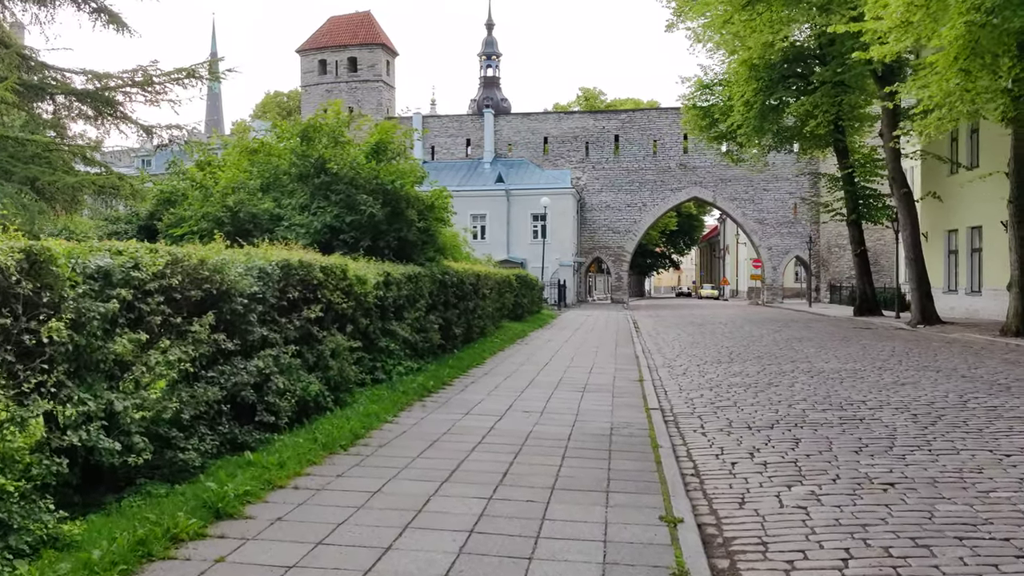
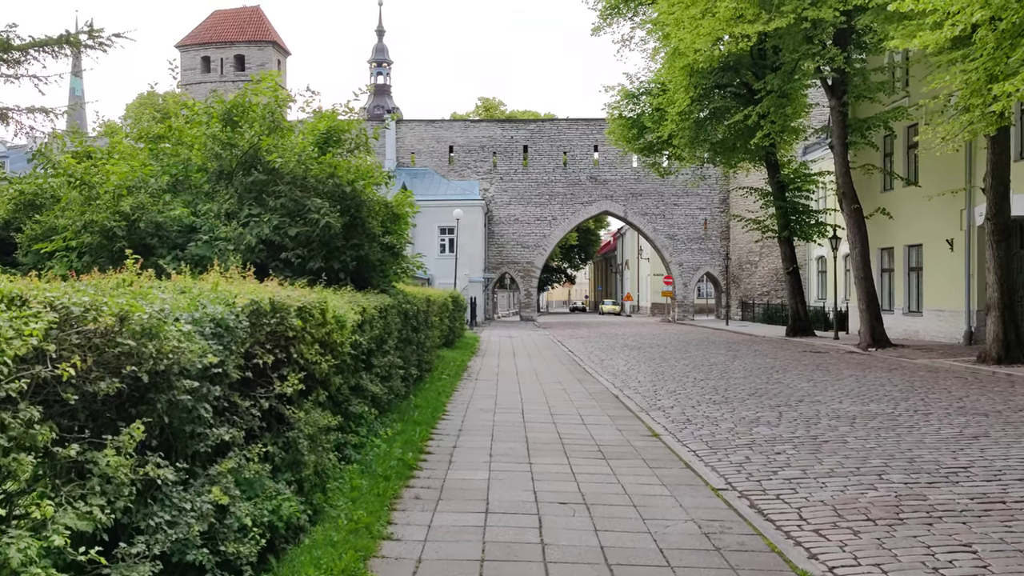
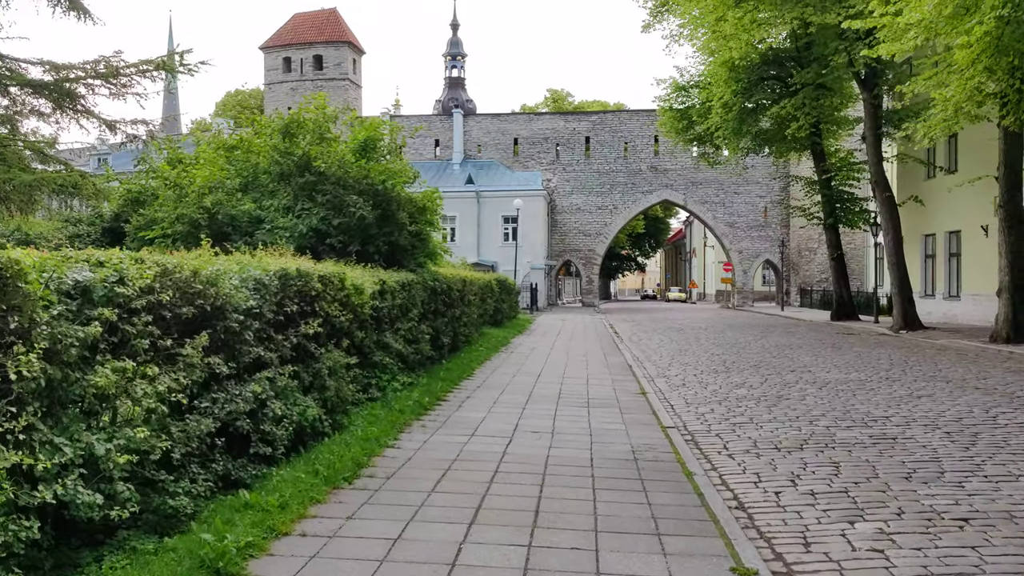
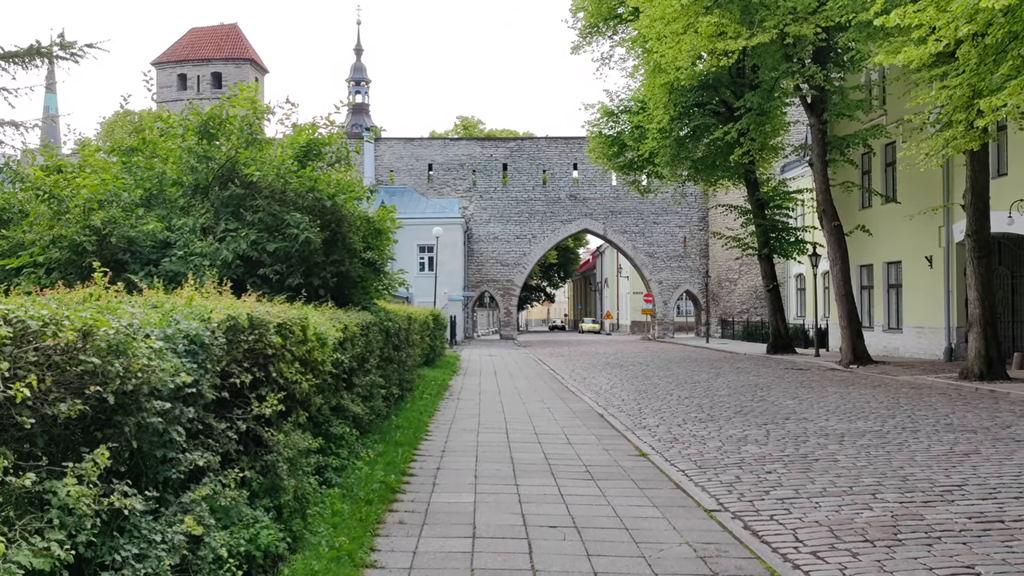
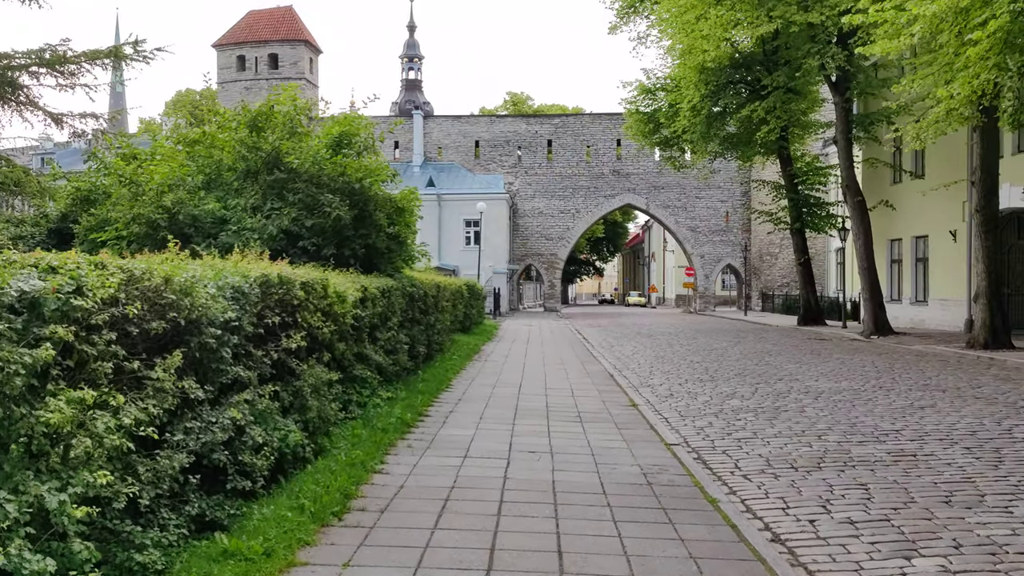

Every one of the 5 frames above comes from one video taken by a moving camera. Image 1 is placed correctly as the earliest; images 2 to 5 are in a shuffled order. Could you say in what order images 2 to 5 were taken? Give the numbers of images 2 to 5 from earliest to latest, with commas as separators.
3, 5, 2, 4
